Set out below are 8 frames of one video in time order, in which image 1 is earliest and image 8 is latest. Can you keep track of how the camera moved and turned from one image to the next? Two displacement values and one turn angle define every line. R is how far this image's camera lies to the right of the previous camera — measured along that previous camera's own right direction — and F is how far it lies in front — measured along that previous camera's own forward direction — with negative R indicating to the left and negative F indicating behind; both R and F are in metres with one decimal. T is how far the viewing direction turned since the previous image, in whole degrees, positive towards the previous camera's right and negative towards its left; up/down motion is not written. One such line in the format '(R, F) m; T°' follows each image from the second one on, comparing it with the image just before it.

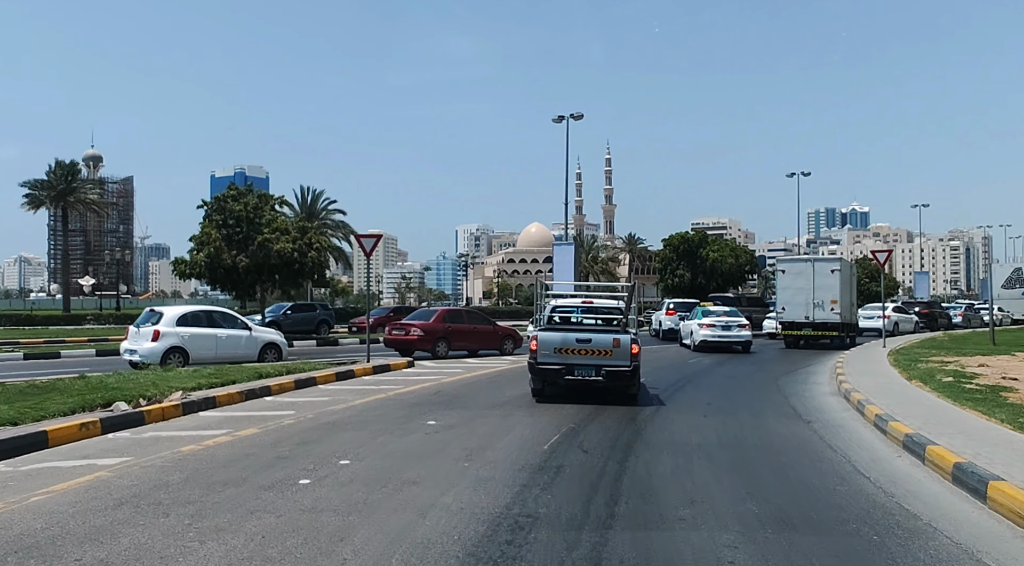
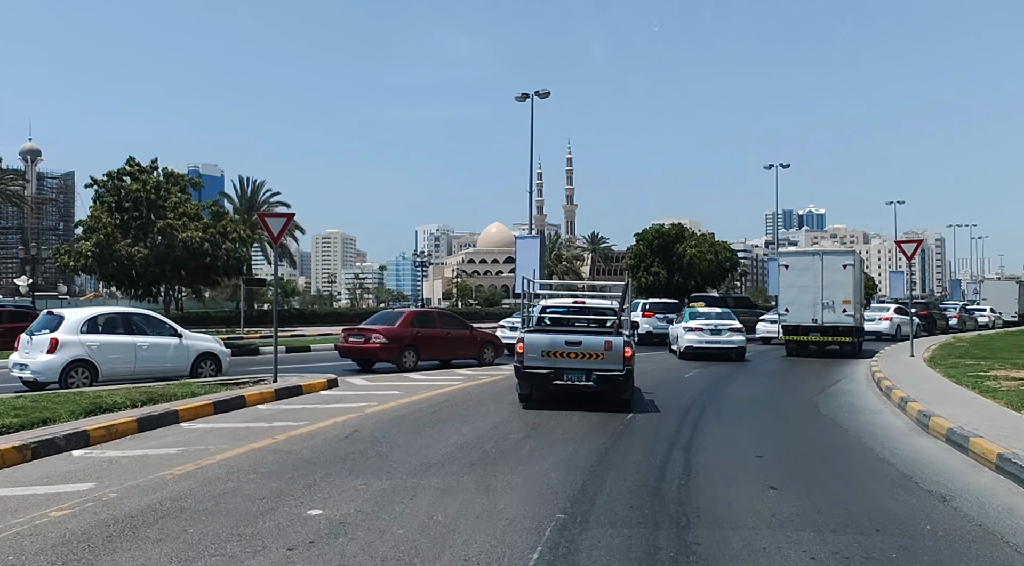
(+0.1, +4.7) m; +3°
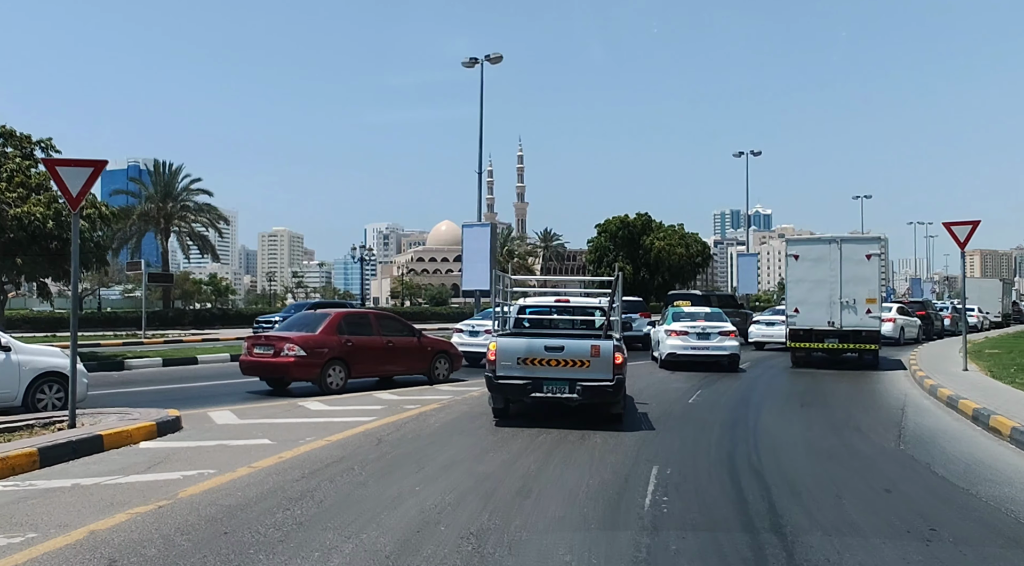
(+0.2, +5.4) m; +3°
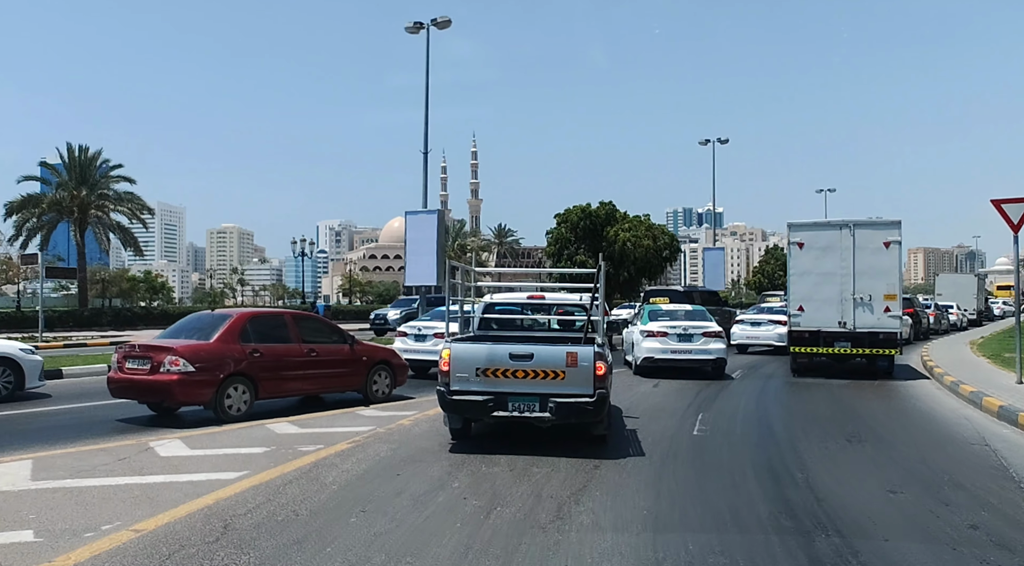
(+0.1, +3.8) m; +3°
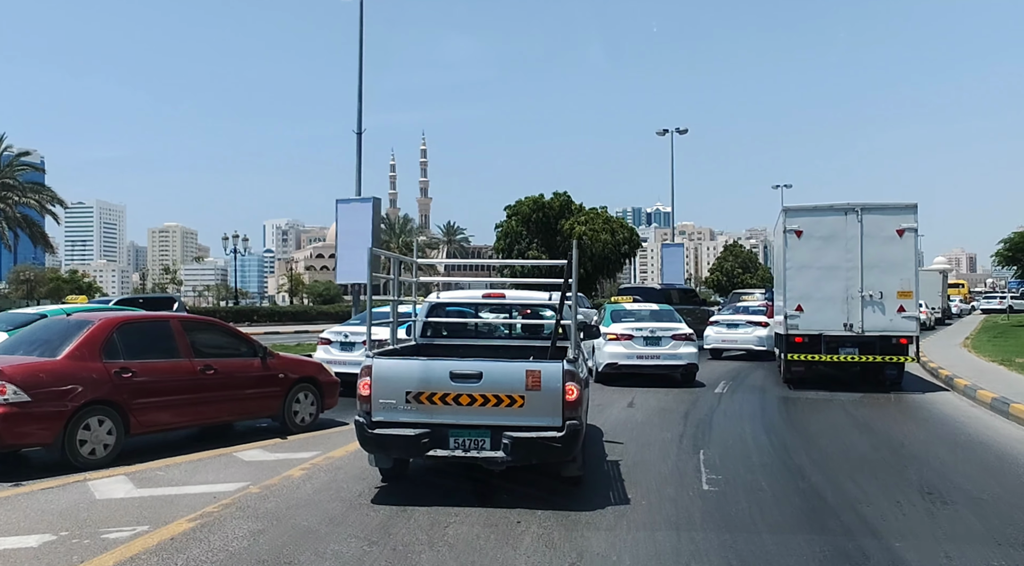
(+0.1, +3.1) m; +3°
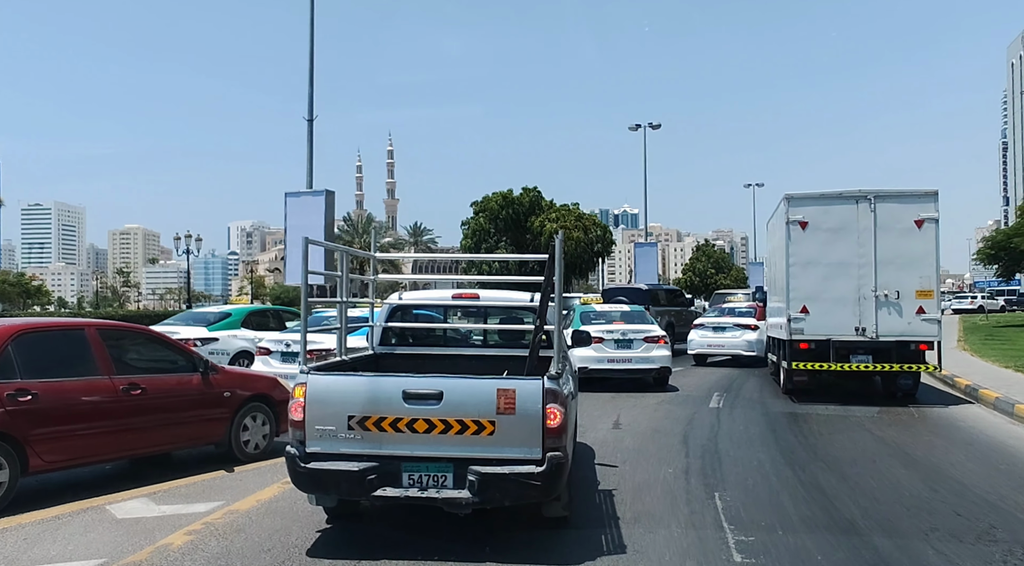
(+0.1, +2.0) m; +2°
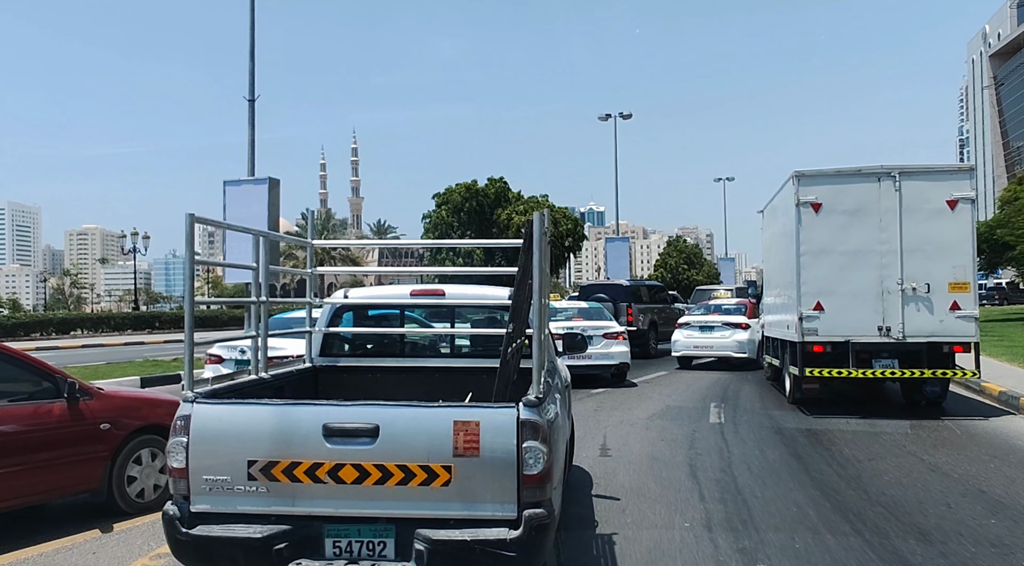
(0.0, +2.1) m; +2°
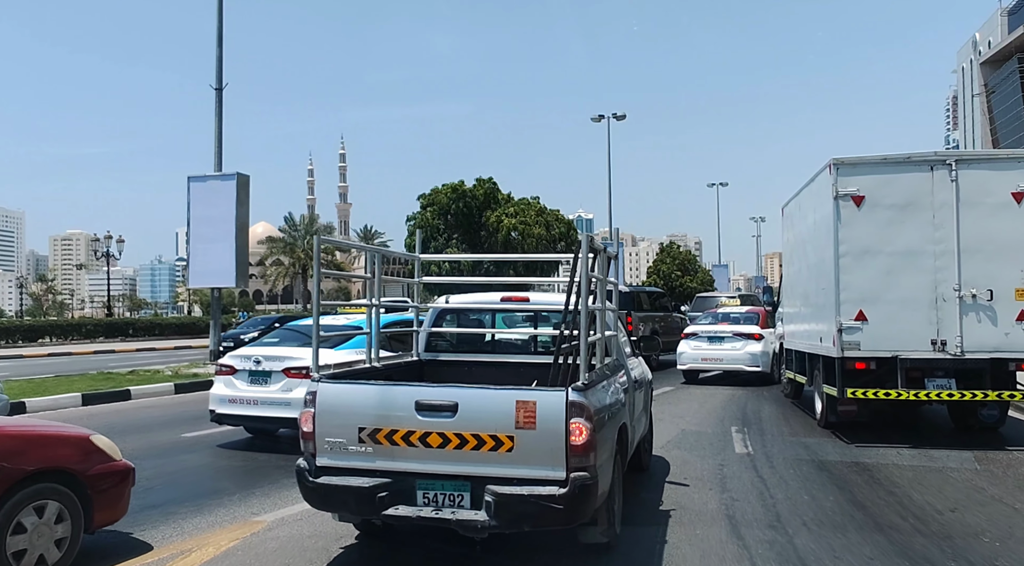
(0.0, +1.7) m; +1°
